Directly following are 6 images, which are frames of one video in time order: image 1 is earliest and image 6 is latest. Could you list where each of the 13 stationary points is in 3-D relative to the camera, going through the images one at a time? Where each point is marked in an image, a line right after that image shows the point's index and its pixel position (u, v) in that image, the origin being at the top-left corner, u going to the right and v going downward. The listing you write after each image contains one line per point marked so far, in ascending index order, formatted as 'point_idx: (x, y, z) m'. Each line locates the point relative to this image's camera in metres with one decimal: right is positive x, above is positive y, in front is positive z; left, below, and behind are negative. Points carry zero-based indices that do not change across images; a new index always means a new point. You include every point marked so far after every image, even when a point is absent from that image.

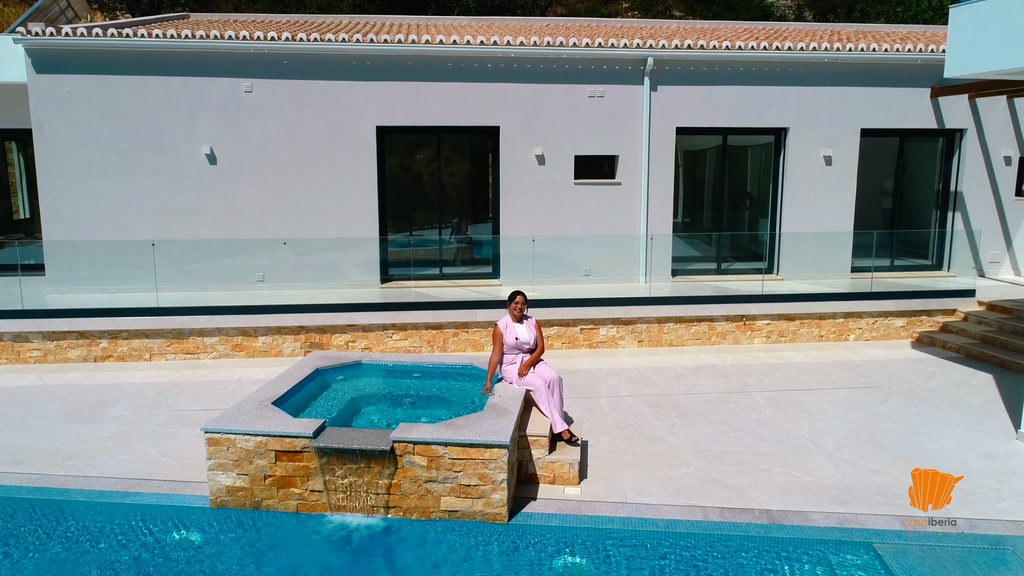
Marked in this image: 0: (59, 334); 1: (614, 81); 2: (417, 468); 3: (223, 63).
0: (-5.4, -0.6, +9.2) m
1: (+1.4, +2.9, +10.7) m
2: (-0.6, -1.2, +5.2) m
3: (-3.8, +3.0, +10.0) m
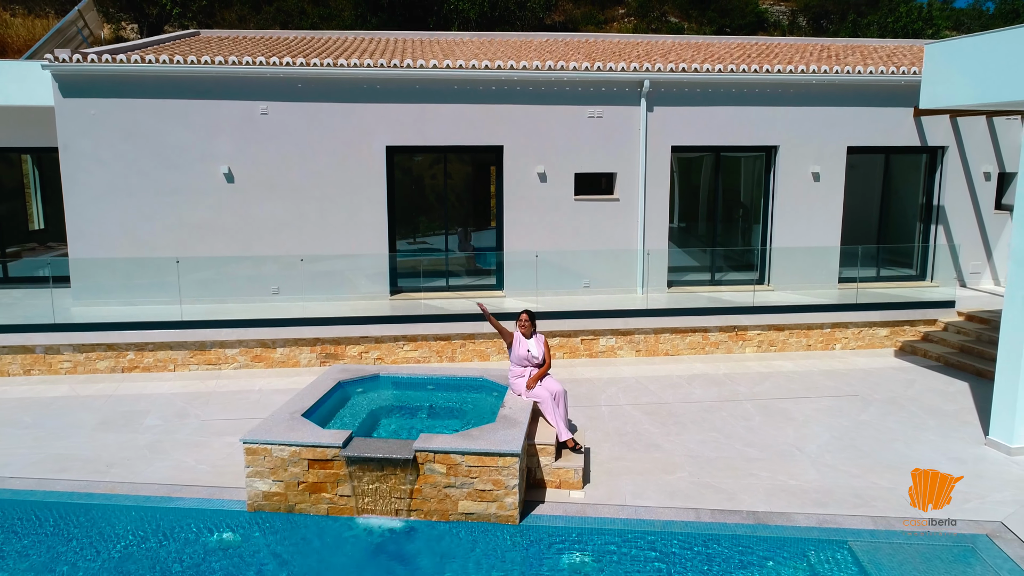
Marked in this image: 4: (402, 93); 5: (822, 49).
0: (-5.4, -0.7, +9.7) m
1: (+1.5, +2.7, +11.2) m
2: (-0.6, -1.4, +5.7) m
3: (-3.7, +2.8, +10.6) m
4: (-1.5, +2.8, +10.9) m
5: (+6.7, +5.1, +16.3) m
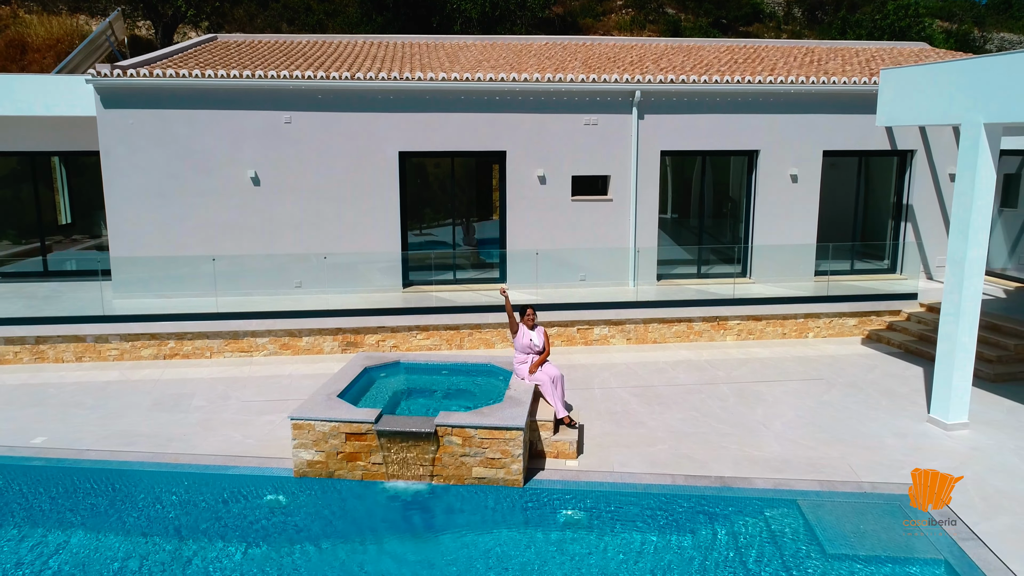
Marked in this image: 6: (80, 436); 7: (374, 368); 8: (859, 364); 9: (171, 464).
0: (-5.3, -0.7, +10.8) m
1: (+1.5, +2.8, +12.2) m
2: (-0.5, -1.4, +6.8) m
3: (-3.7, +2.9, +11.5) m
4: (-1.5, +2.9, +11.8) m
5: (+6.7, +5.3, +17.3) m
6: (-4.5, -1.5, +7.9) m
7: (-1.5, -0.9, +8.4) m
8: (+4.7, -1.0, +10.4) m
9: (-3.2, -1.7, +7.3) m
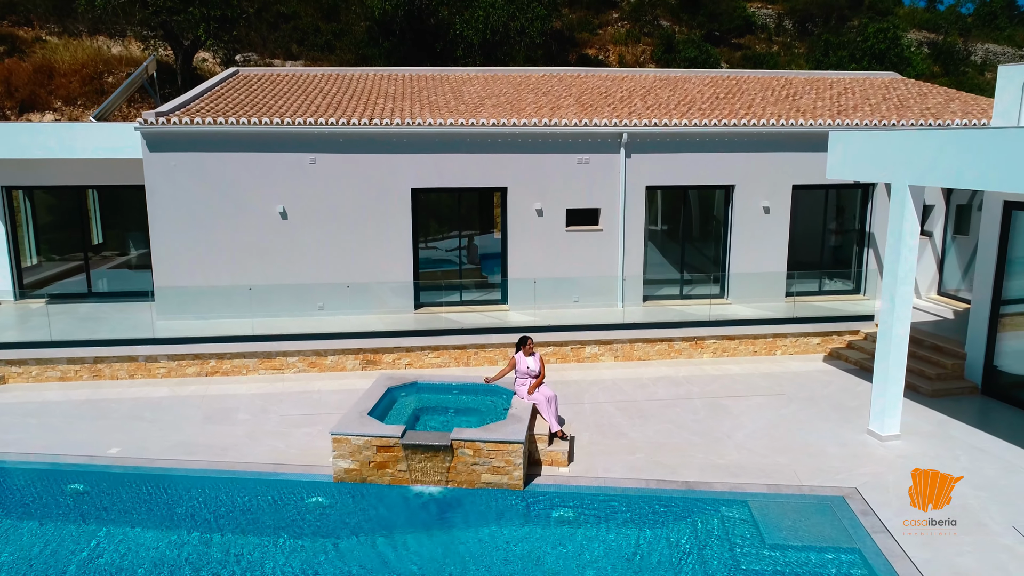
0: (-5.3, -1.1, +12.2) m
1: (+1.5, +2.5, +13.6) m
2: (-0.5, -1.8, +8.2) m
3: (-3.7, +2.5, +12.9) m
4: (-1.5, +2.5, +13.2) m
5: (+6.7, +5.0, +18.7) m
6: (-4.5, -1.9, +9.4) m
7: (-1.5, -1.3, +9.9) m
8: (+4.7, -1.4, +11.8) m
9: (-3.2, -2.1, +8.7) m
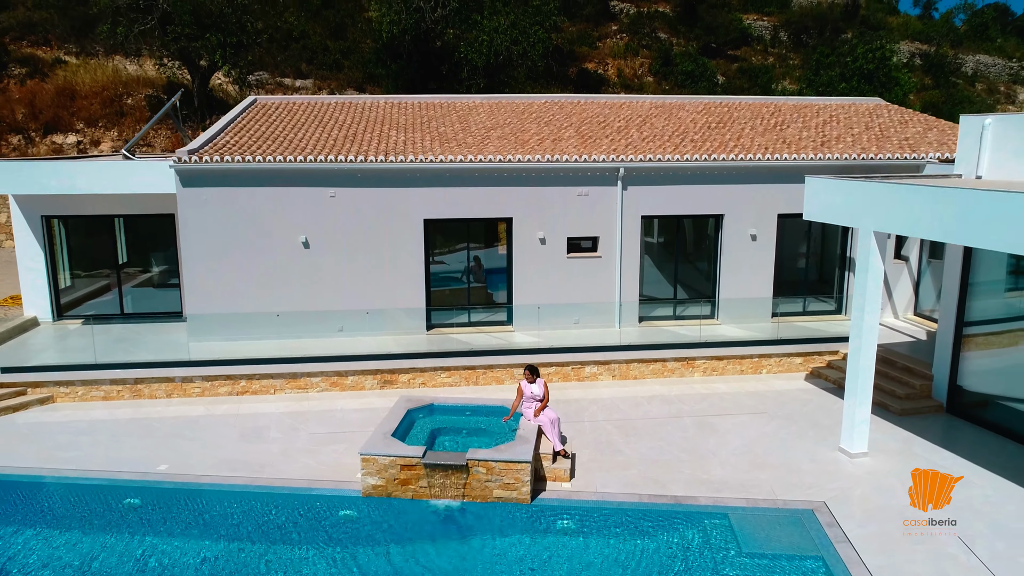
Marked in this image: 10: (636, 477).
0: (-5.2, -1.5, +13.2) m
1: (+1.6, +2.0, +14.7) m
2: (-0.4, -2.2, +9.3) m
3: (-3.6, +2.0, +14.0) m
4: (-1.4, +2.0, +14.3) m
5: (+6.8, +4.5, +19.8) m
6: (-4.4, -2.4, +10.4) m
7: (-1.4, -1.8, +10.9) m
8: (+4.8, -1.9, +12.9) m
9: (-3.1, -2.5, +9.7) m
10: (+1.6, -2.5, +9.9) m
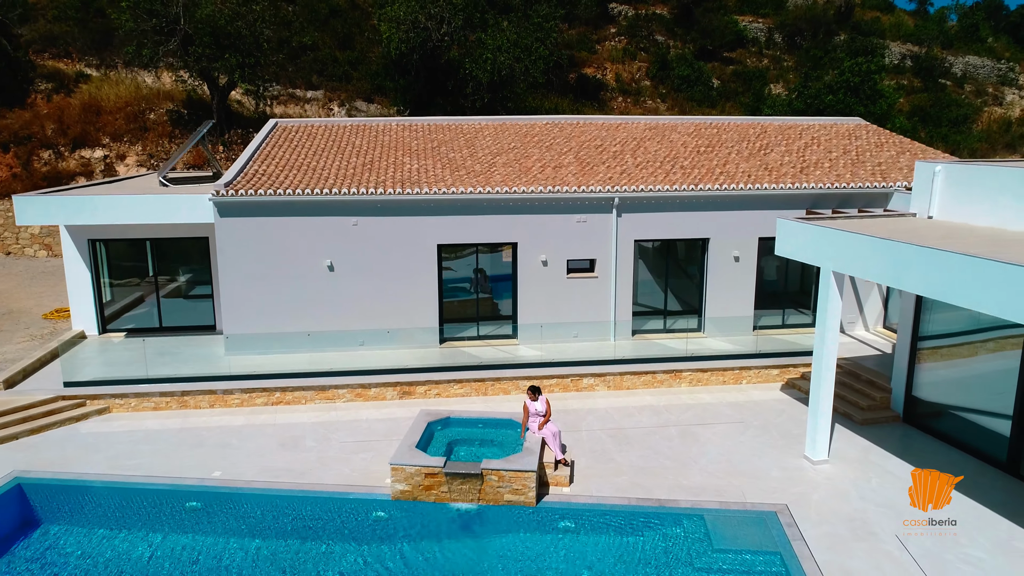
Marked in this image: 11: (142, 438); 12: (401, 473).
0: (-5.1, -1.9, +14.8) m
1: (+1.7, +1.6, +16.2) m
2: (-0.3, -2.7, +10.8) m
3: (-3.5, +1.6, +15.5) m
4: (-1.3, +1.7, +15.8) m
5: (+6.9, +4.3, +21.2) m
6: (-4.2, -2.9, +12.0) m
7: (-1.3, -2.2, +12.5) m
8: (+5.0, -2.3, +14.5) m
9: (-3.0, -3.0, +11.3) m
10: (+1.7, -2.9, +11.4) m
11: (-6.4, -2.6, +13.3) m
12: (-1.6, -2.6, +10.9) m
